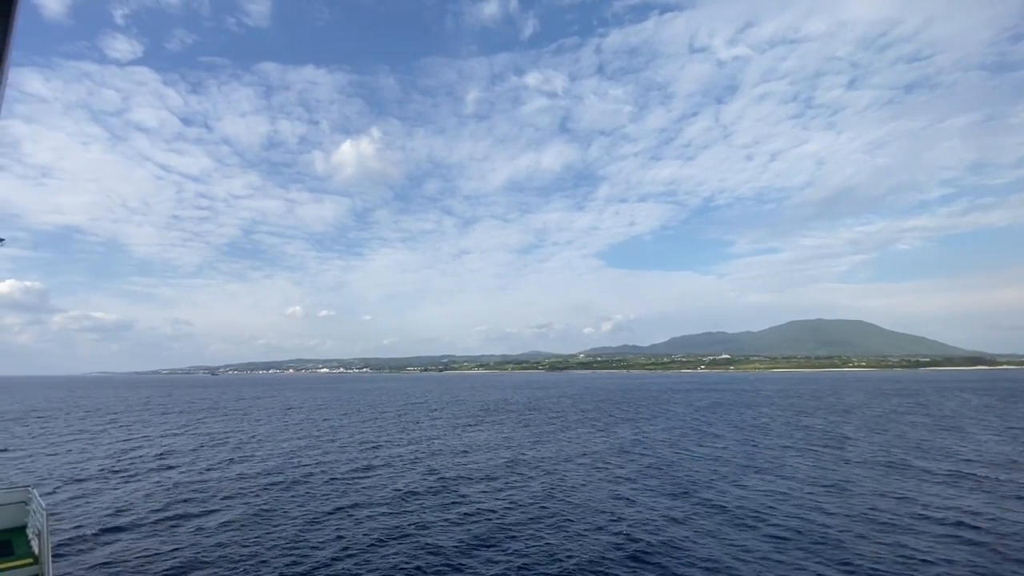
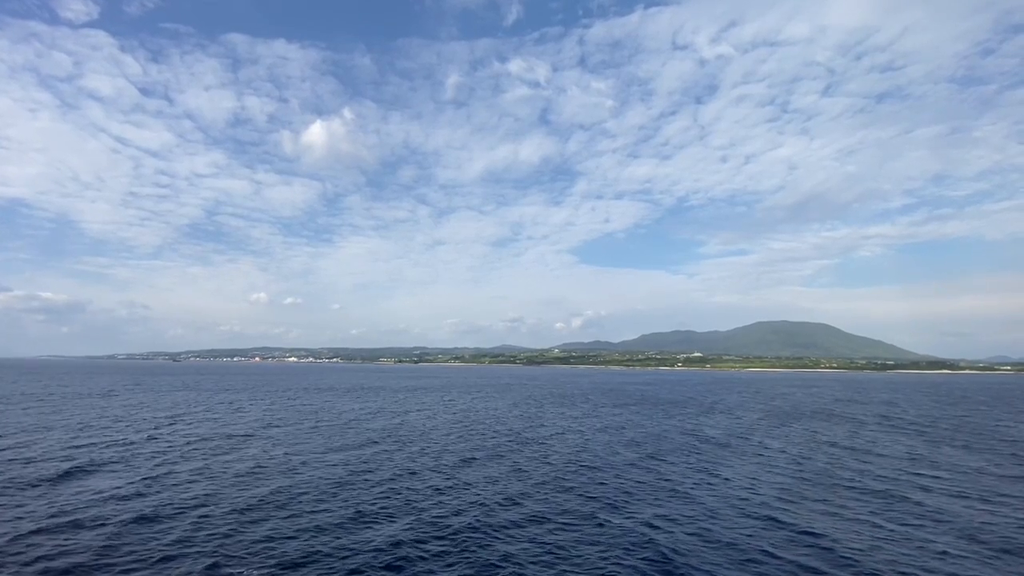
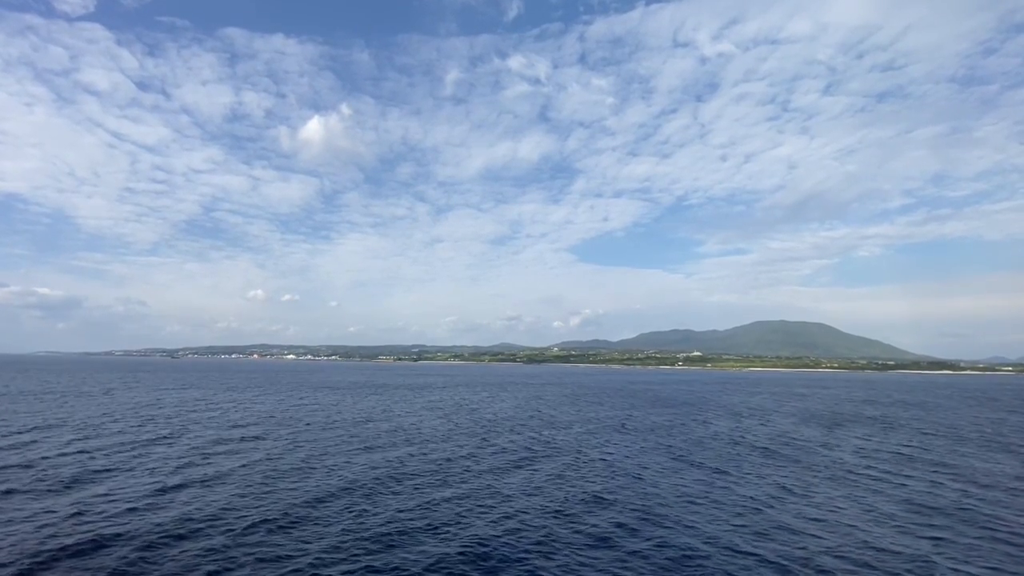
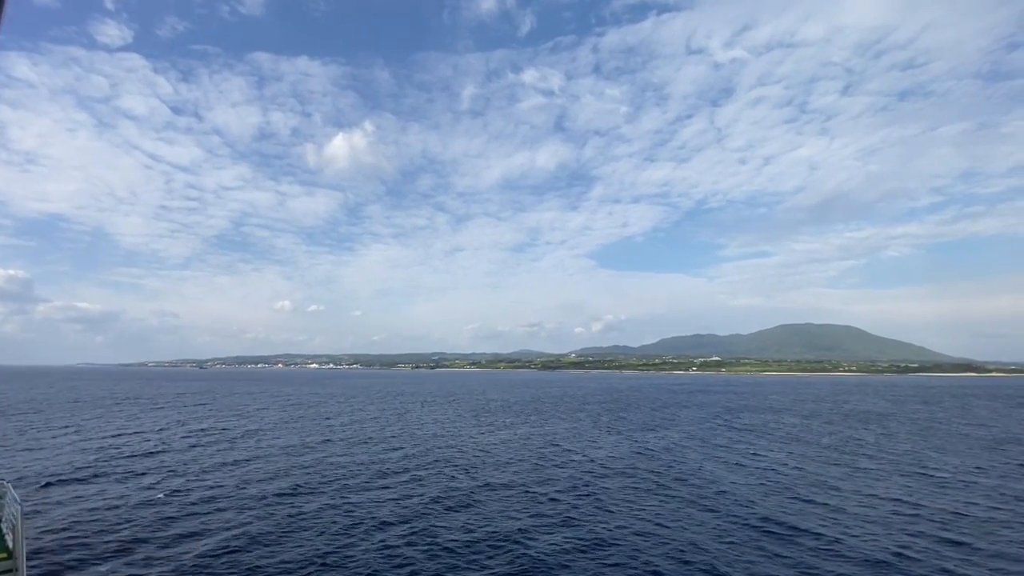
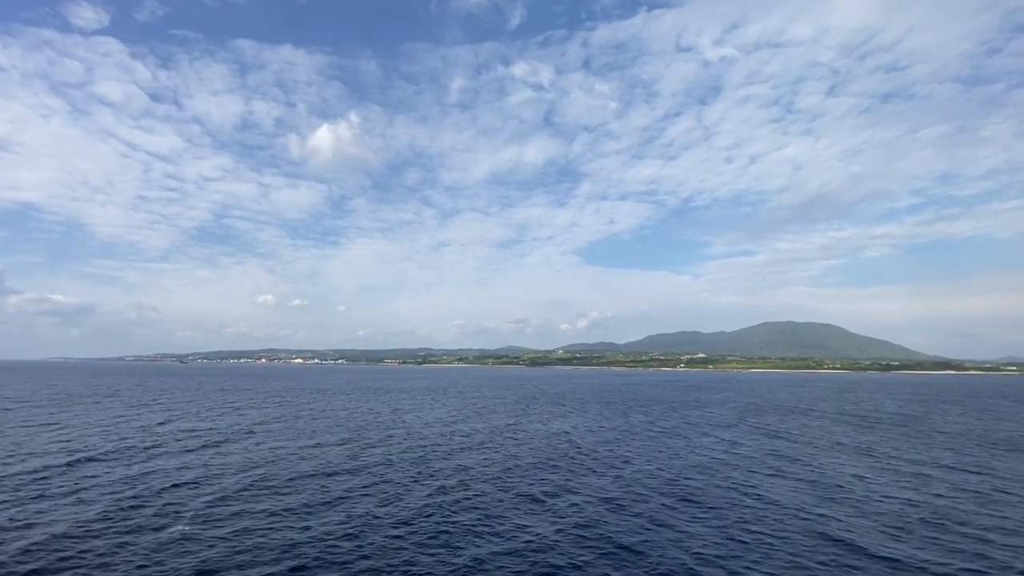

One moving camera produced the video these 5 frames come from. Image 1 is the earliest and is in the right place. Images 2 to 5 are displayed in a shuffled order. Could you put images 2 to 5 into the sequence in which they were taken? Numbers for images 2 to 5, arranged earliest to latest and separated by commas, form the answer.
4, 5, 2, 3
